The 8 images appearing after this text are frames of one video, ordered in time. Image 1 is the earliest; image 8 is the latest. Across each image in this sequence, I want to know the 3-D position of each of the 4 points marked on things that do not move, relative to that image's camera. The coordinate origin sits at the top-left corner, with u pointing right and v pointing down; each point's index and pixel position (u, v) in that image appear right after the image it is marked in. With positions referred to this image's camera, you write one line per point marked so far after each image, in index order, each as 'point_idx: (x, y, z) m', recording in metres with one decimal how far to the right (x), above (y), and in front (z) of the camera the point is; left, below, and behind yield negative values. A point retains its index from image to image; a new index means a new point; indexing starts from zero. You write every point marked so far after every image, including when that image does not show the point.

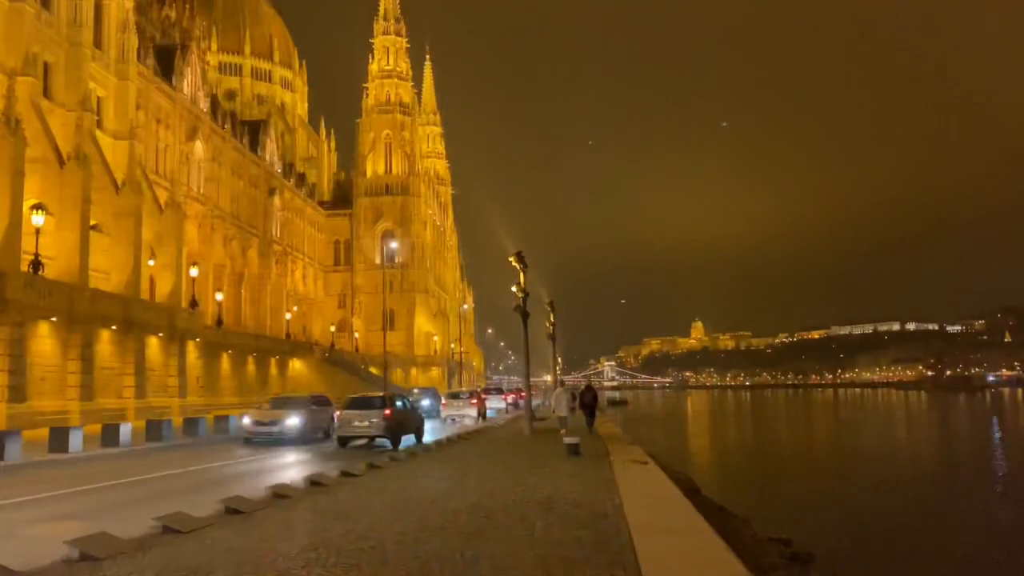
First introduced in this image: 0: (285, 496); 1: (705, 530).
0: (-2.7, -2.5, +9.9) m
1: (+2.1, -2.6, +9.2) m
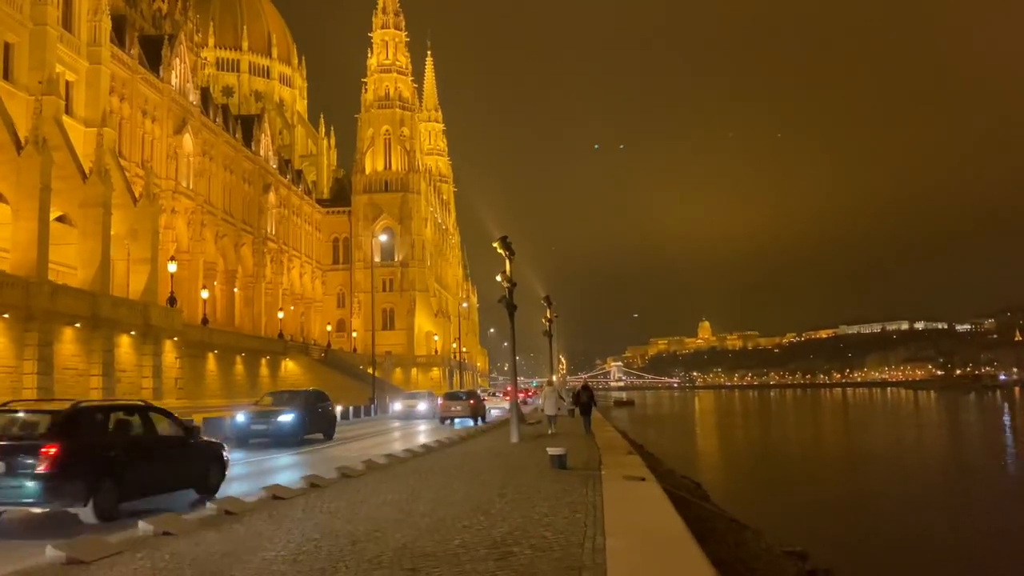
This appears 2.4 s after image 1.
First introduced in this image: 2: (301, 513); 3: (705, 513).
0: (-3.1, -2.2, +7.6) m
1: (+1.7, -2.4, +6.9) m
2: (-2.2, -2.3, +8.7) m
3: (+4.0, -4.6, +17.3) m
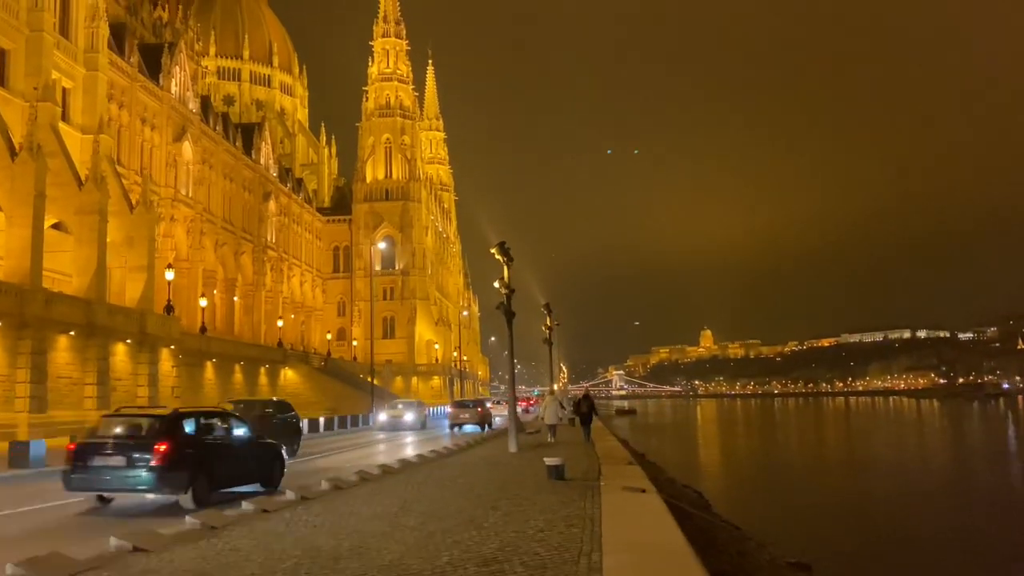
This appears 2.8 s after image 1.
0: (-3.2, -2.3, +7.2) m
1: (+1.6, -2.4, +6.5) m
2: (-2.3, -2.4, +8.3) m
3: (+3.9, -4.8, +16.9) m
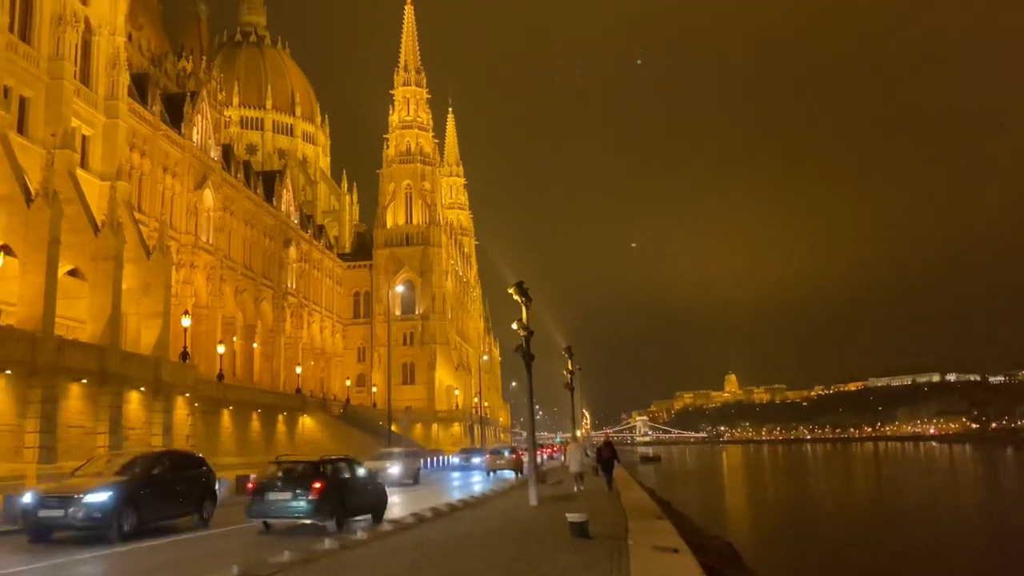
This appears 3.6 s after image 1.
0: (-3.0, -2.6, +6.4) m
1: (+1.7, -2.6, +5.6) m
2: (-2.1, -2.7, +7.5) m
3: (+4.3, -5.5, +15.7) m
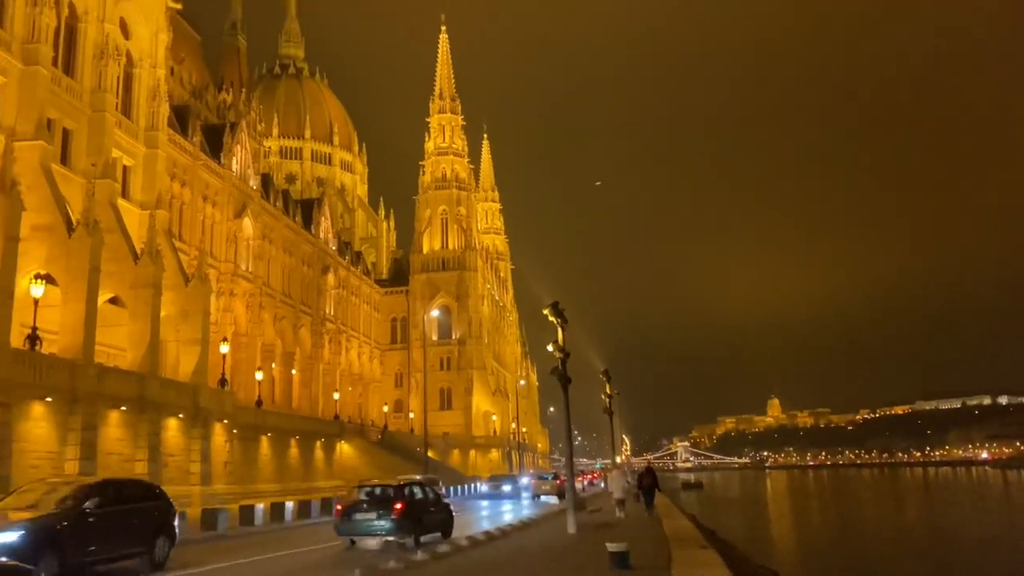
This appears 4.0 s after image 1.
0: (-2.8, -2.7, +6.1) m
1: (+1.9, -2.7, +5.1) m
2: (-1.8, -2.9, +7.1) m
3: (+5.0, -5.9, +15.0) m
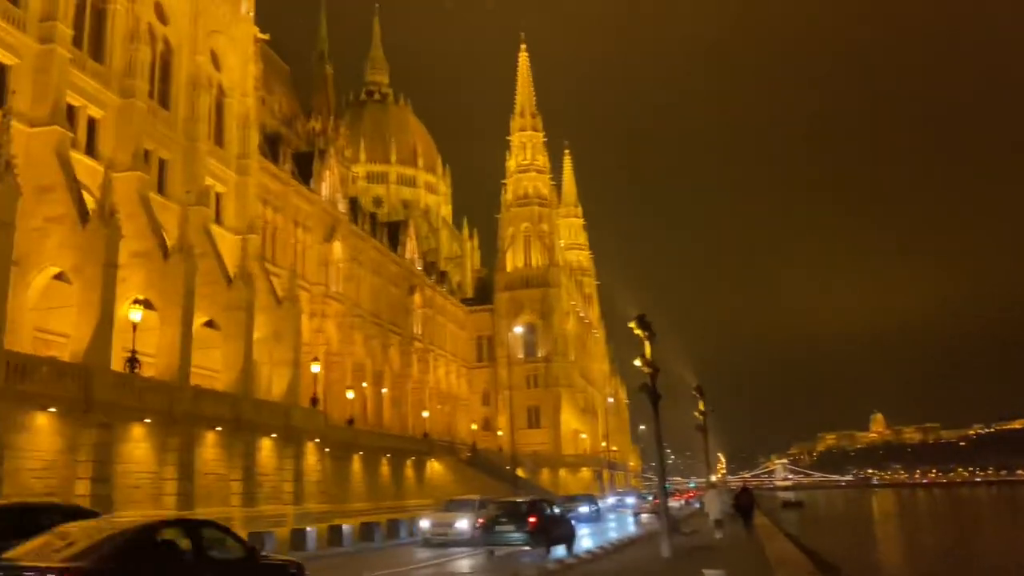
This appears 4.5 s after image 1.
0: (-2.2, -2.8, +5.8) m
1: (+2.4, -2.7, +4.3) m
2: (-1.1, -3.0, +6.7) m
3: (+6.6, -5.9, +13.8) m
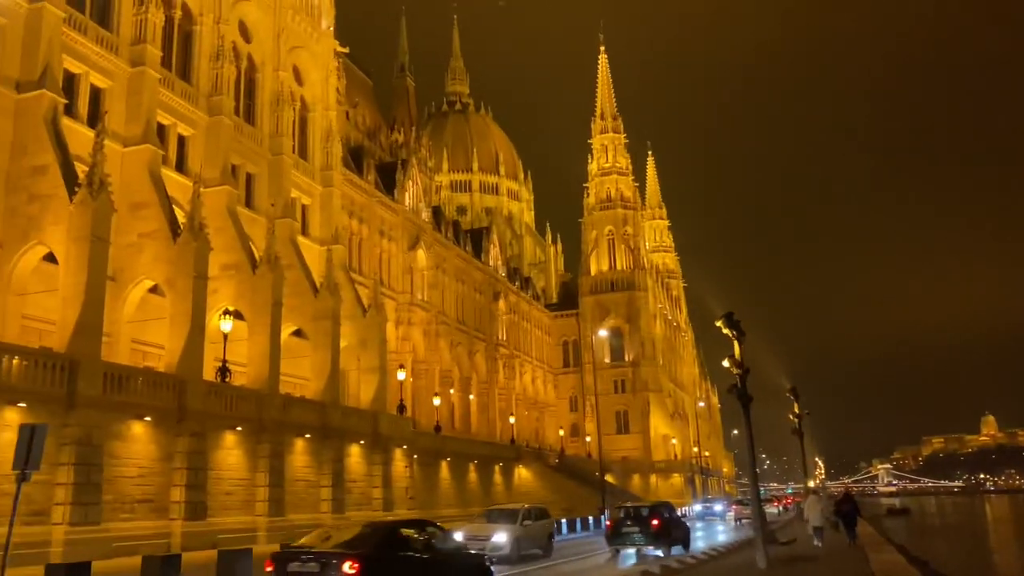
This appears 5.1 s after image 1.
0: (-1.7, -2.8, +5.5) m
1: (+2.8, -2.5, +3.6) m
2: (-0.5, -3.0, +6.3) m
3: (+8.0, -5.7, +12.6) m
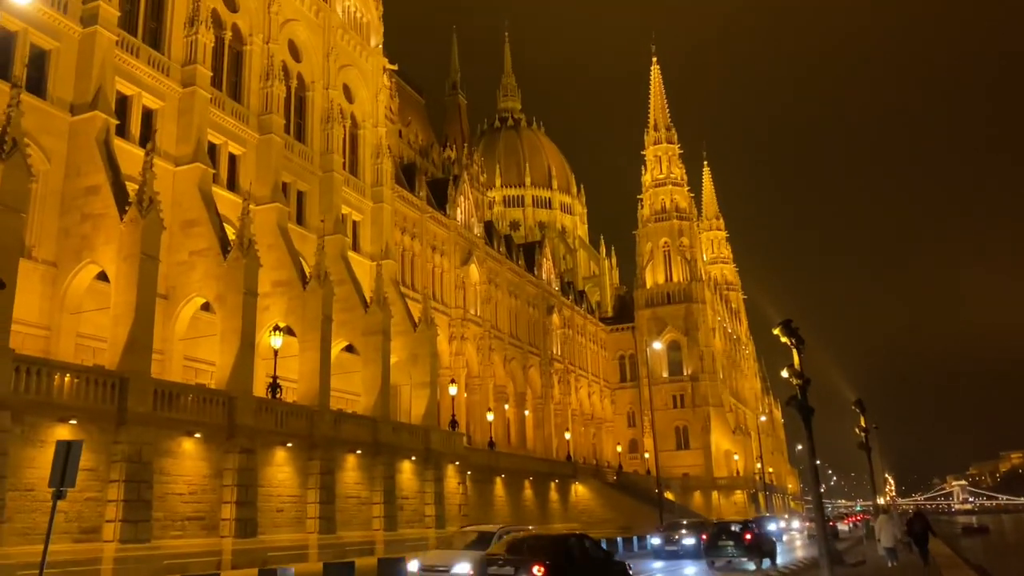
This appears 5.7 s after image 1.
0: (-1.5, -2.8, +5.1) m
1: (+2.8, -2.4, +2.8) m
2: (-0.2, -3.0, +5.8) m
3: (+8.6, -5.7, +11.3) m
